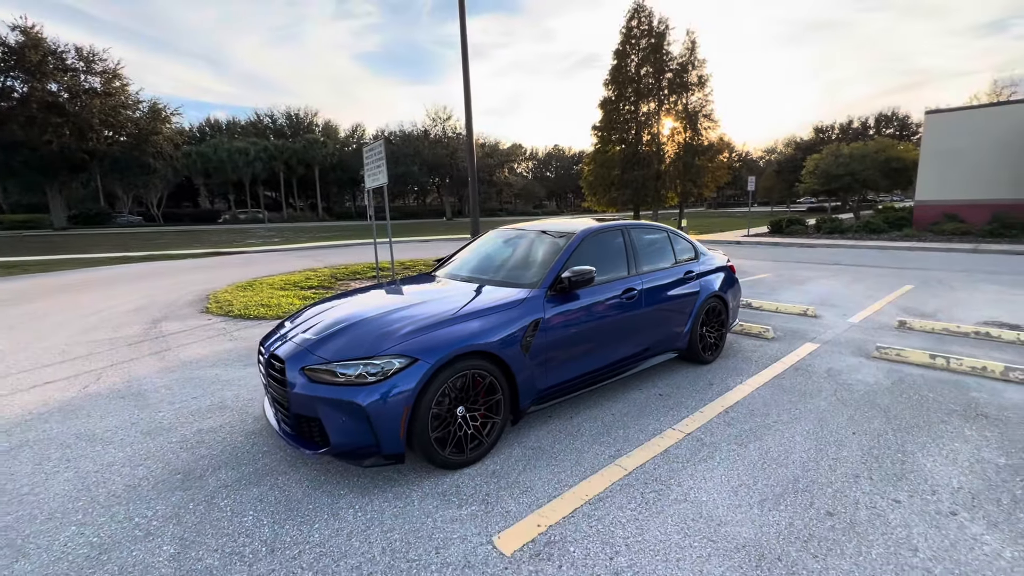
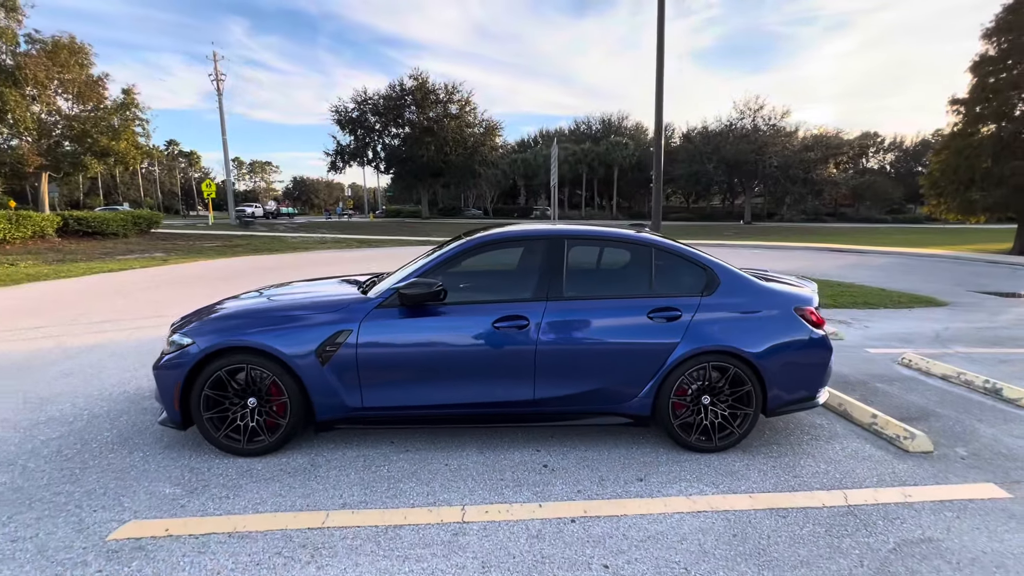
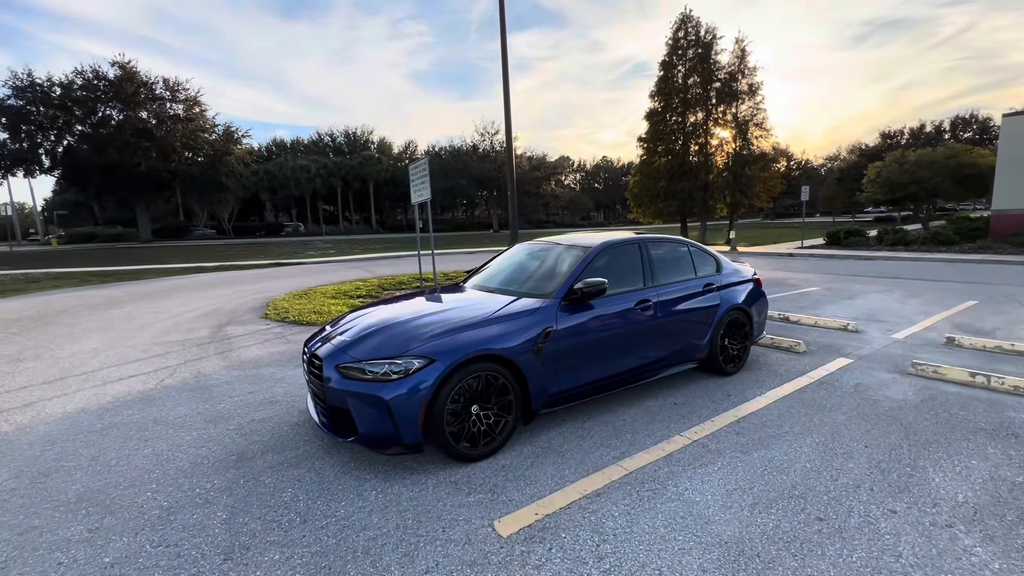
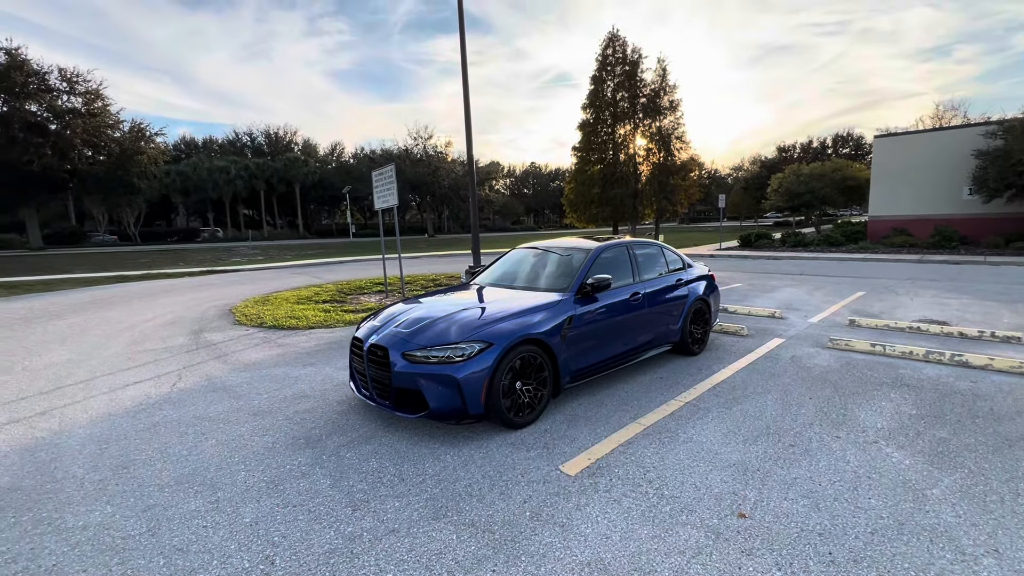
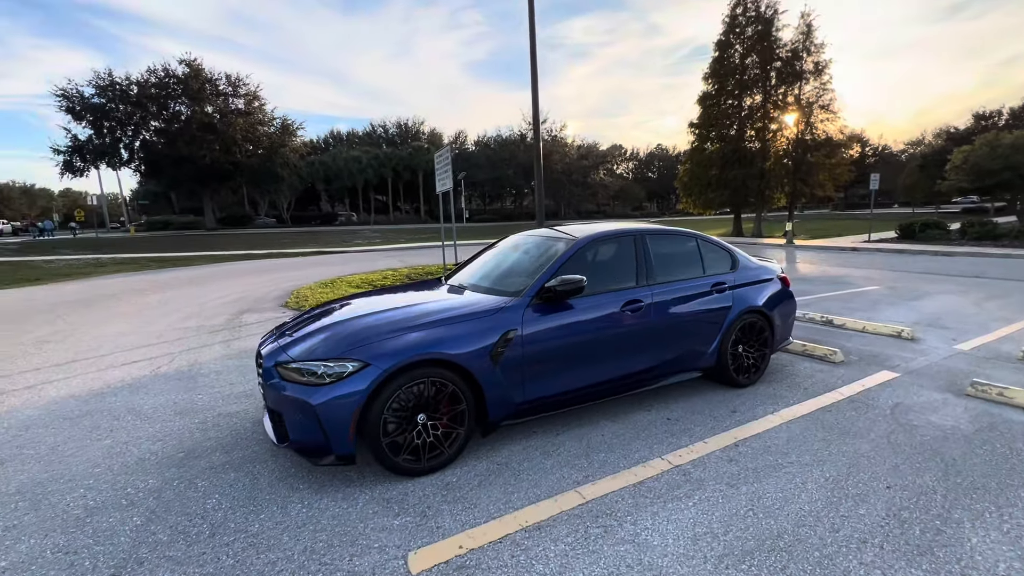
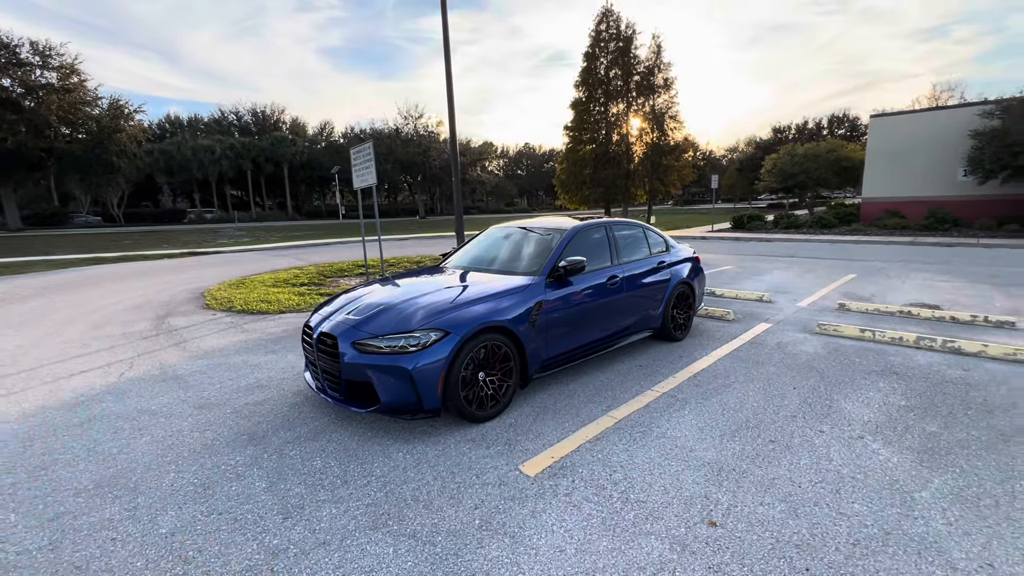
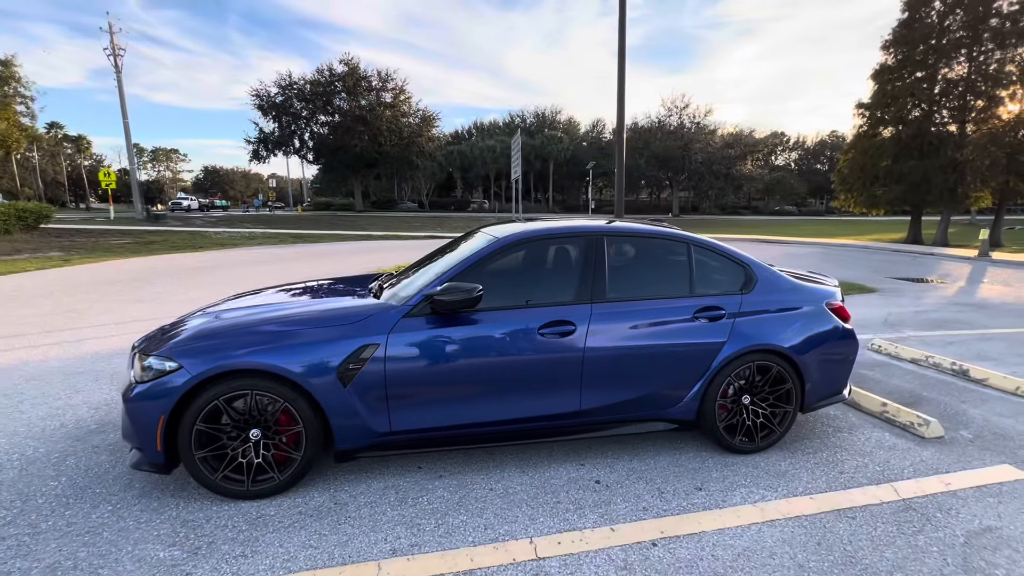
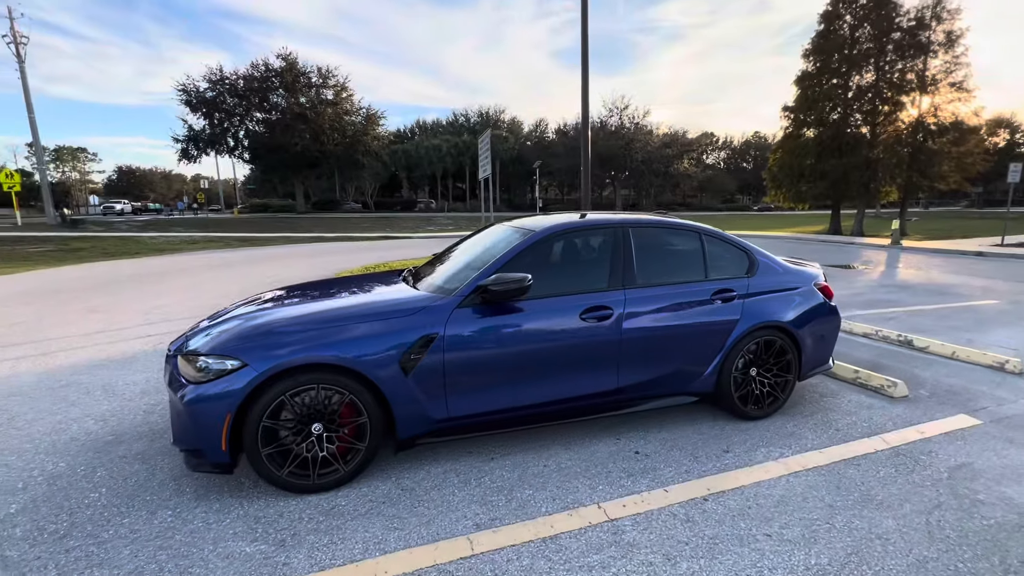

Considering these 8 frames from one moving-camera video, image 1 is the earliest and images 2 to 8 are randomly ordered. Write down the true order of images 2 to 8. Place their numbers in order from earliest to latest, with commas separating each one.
6, 4, 3, 5, 8, 7, 2
